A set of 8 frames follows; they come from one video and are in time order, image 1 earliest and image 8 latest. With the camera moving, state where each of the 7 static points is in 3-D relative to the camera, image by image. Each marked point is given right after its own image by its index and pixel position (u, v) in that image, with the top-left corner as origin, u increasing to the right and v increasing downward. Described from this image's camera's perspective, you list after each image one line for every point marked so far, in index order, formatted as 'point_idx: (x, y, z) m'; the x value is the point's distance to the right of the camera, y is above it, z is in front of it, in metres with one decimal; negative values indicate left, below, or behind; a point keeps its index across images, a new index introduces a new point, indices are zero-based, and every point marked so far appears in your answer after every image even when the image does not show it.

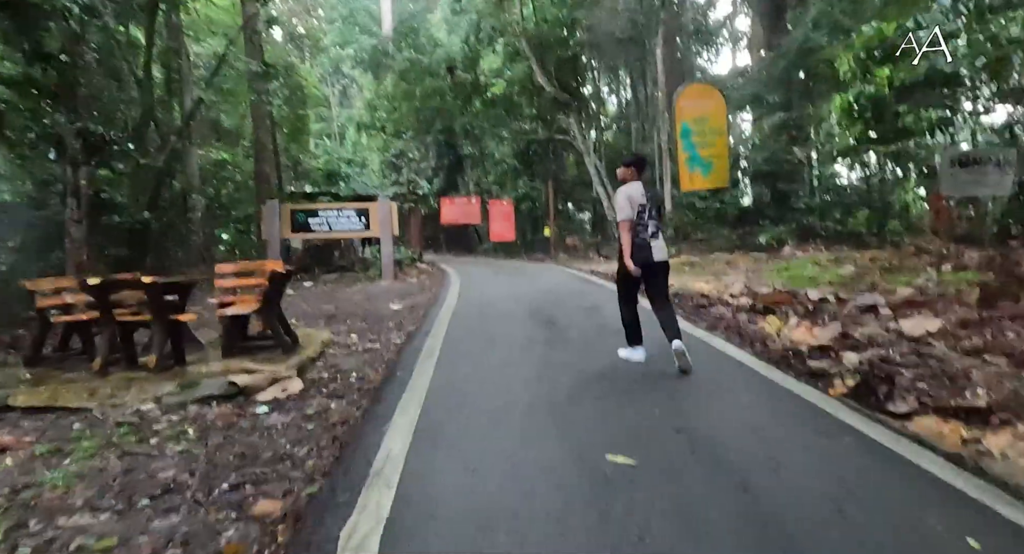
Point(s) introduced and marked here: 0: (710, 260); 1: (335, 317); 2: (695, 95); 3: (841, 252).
0: (+5.1, +0.4, +15.4) m
1: (-2.7, -0.6, +9.0) m
2: (+4.5, +4.5, +14.7) m
3: (+7.9, +0.6, +14.2) m
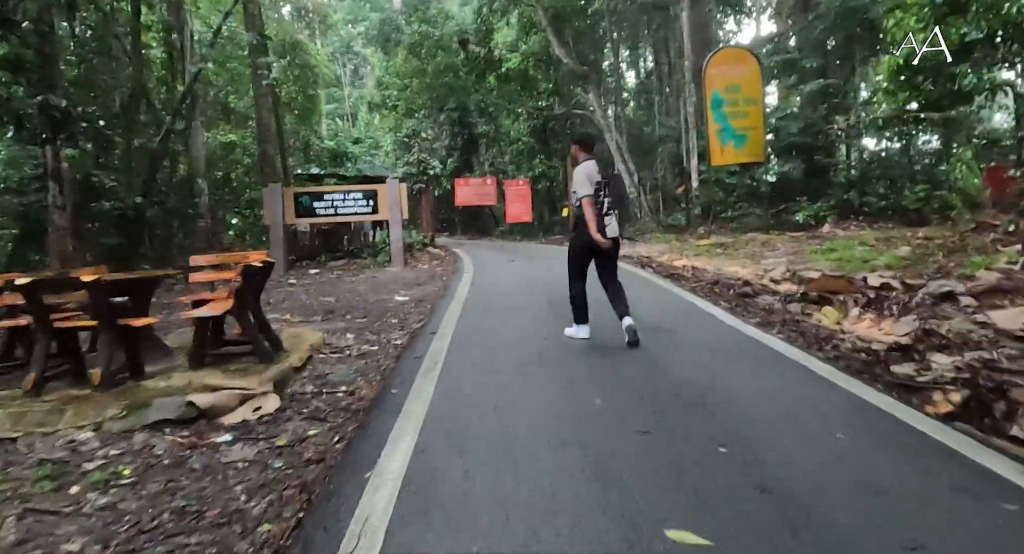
0: (+5.6, +0.9, +14.3) m
1: (-2.4, -0.5, +8.1) m
2: (+4.9, +4.9, +13.5) m
3: (+8.2, +1.0, +13.0) m
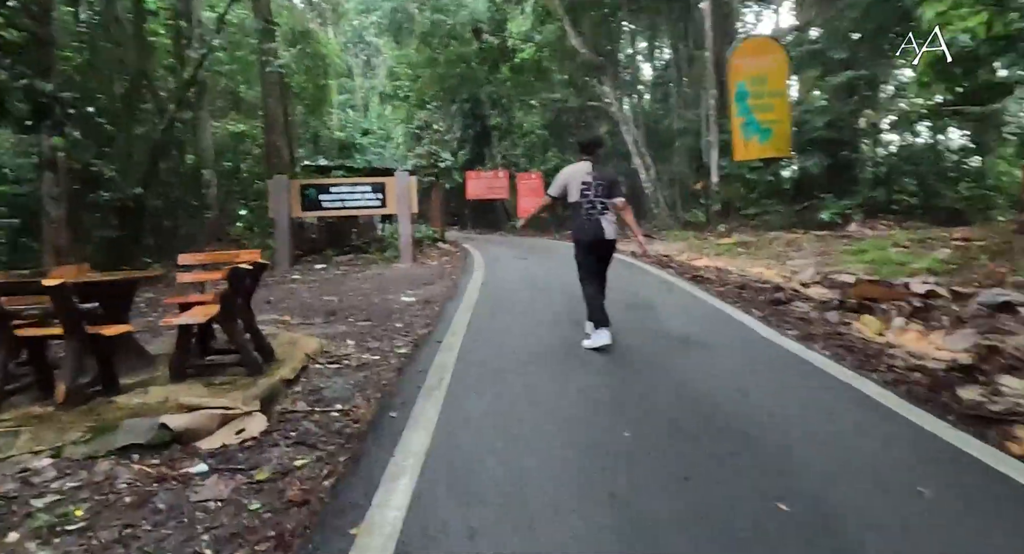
0: (+5.8, +0.9, +13.7) m
1: (-2.2, -0.5, +7.6) m
2: (+5.2, +4.9, +12.8) m
3: (+8.5, +1.0, +12.4) m
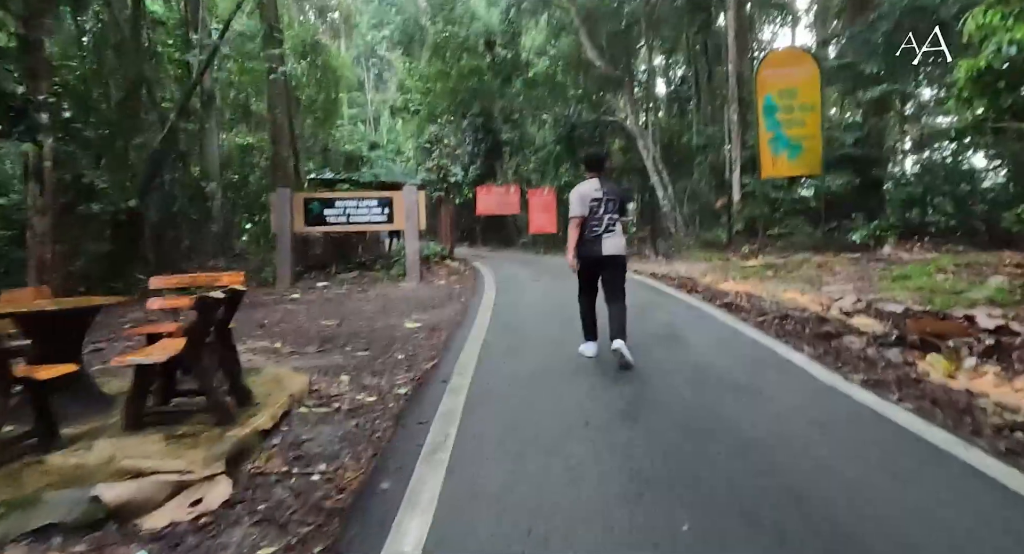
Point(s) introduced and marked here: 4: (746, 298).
0: (+6.1, +0.3, +12.9) m
1: (-2.1, -0.7, +6.9) m
2: (+5.5, +4.4, +12.2) m
3: (+8.8, +0.4, +11.5) m
4: (+3.7, -0.3, +9.4) m
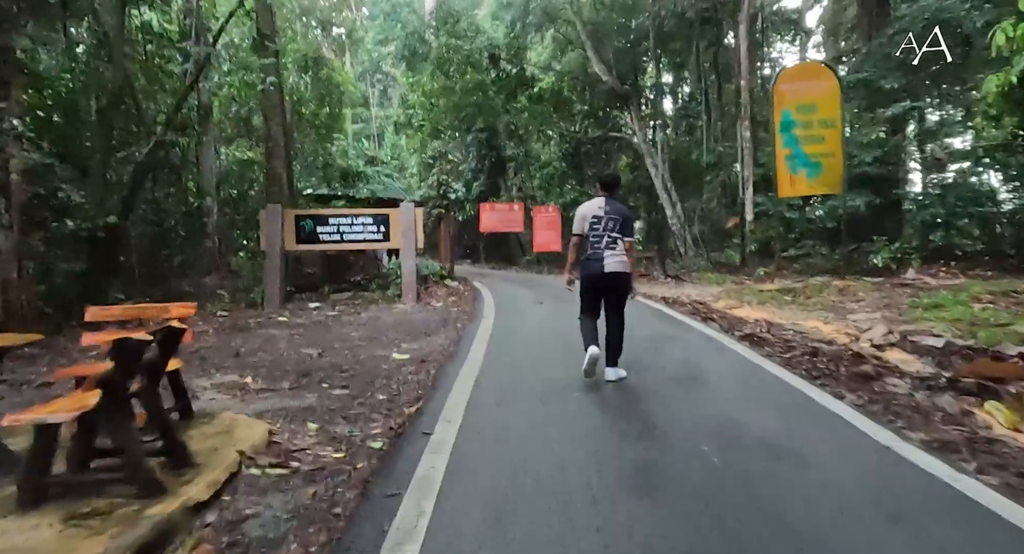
0: (+6.1, -0.2, +12.1) m
1: (-2.1, -1.0, +6.2) m
2: (+5.6, +3.9, +11.5) m
3: (+8.8, -0.1, +10.8) m
4: (+3.7, -0.7, +8.6) m
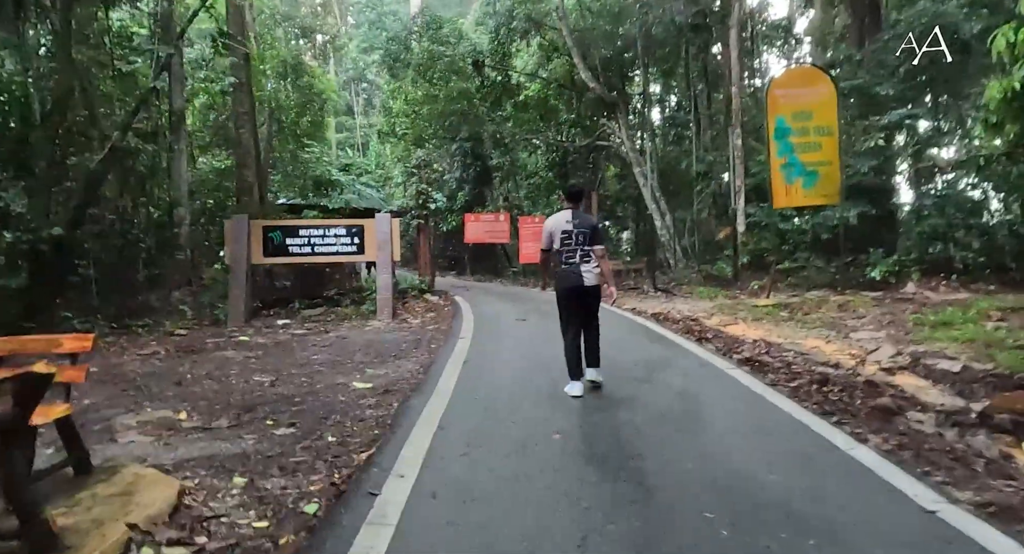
0: (+5.8, -0.5, +11.5) m
1: (-2.3, -1.2, +5.4) m
2: (+5.2, +3.6, +11.0) m
3: (+8.5, -0.3, +10.2) m
4: (+3.4, -1.0, +8.0) m
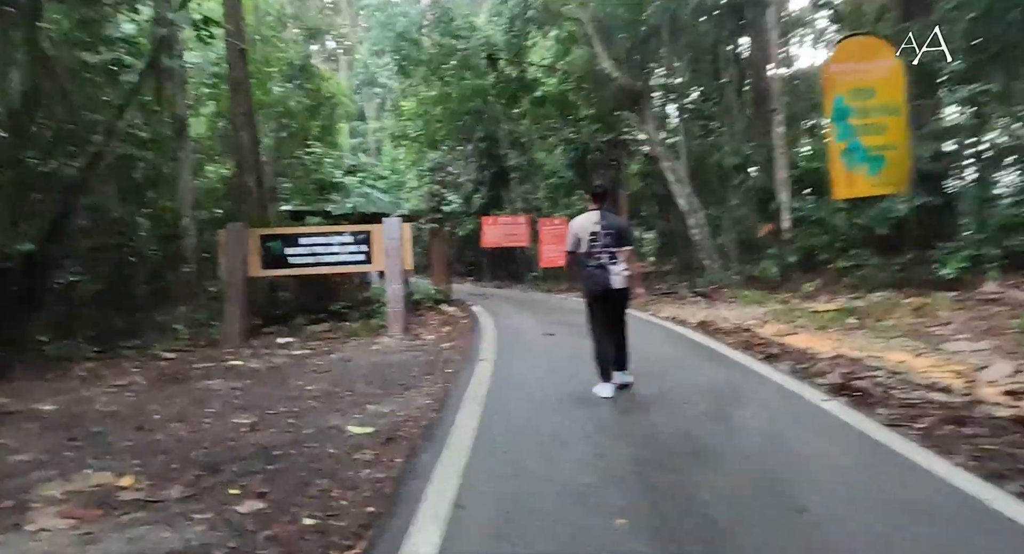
0: (+6.2, -0.5, +10.1) m
1: (-2.1, -1.4, +4.3) m
2: (+5.5, +3.6, +9.6) m
3: (+8.8, -0.3, +8.7) m
4: (+3.7, -1.0, +6.6) m
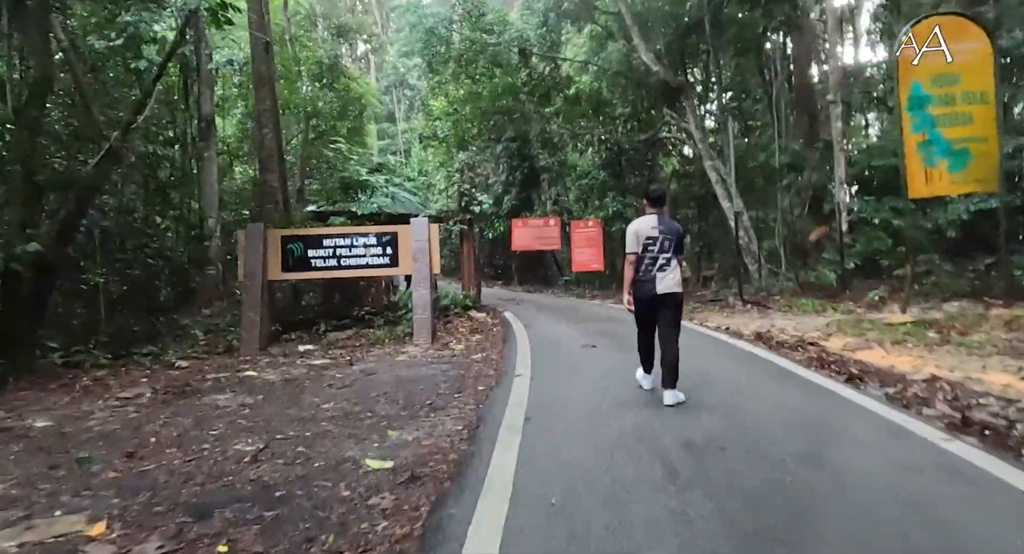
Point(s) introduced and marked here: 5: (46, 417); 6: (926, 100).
0: (+6.8, -0.6, +9.0) m
1: (-1.8, -1.4, +3.5) m
2: (+6.1, +3.5, +8.6) m
3: (+9.3, -0.4, +7.5) m
4: (+4.1, -1.1, +5.6) m
5: (-4.7, -1.4, +6.0) m
6: (+6.0, +2.6, +8.7) m
